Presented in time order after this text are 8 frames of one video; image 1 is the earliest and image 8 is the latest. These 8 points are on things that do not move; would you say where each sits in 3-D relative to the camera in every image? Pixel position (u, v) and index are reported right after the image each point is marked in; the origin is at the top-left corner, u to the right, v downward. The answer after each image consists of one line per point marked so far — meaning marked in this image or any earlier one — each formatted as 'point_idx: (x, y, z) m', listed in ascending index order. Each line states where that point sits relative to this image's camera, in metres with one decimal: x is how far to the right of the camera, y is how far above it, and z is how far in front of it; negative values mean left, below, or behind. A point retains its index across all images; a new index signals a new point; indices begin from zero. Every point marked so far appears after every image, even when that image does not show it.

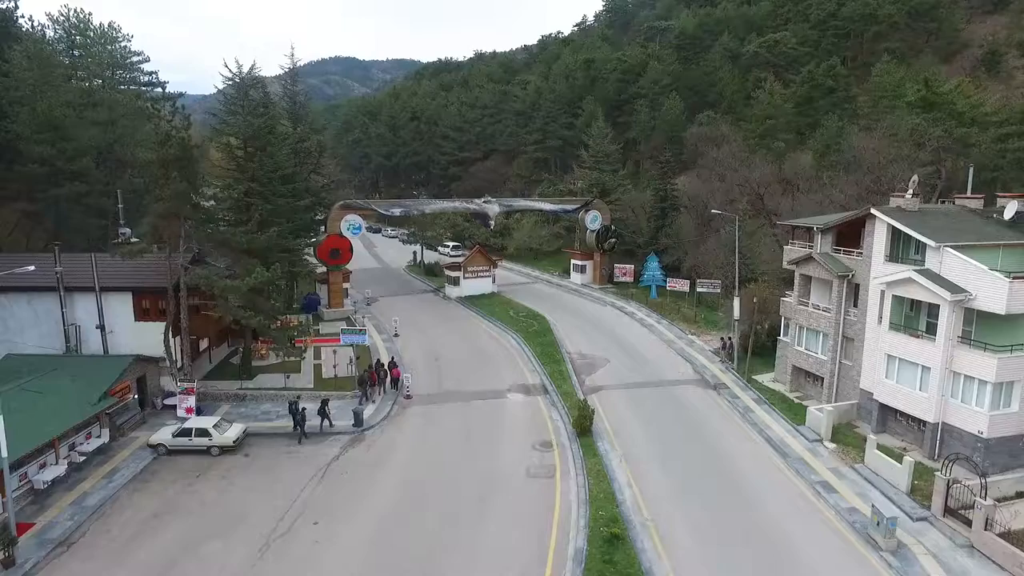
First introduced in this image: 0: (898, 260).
0: (+10.8, +0.8, +18.8) m
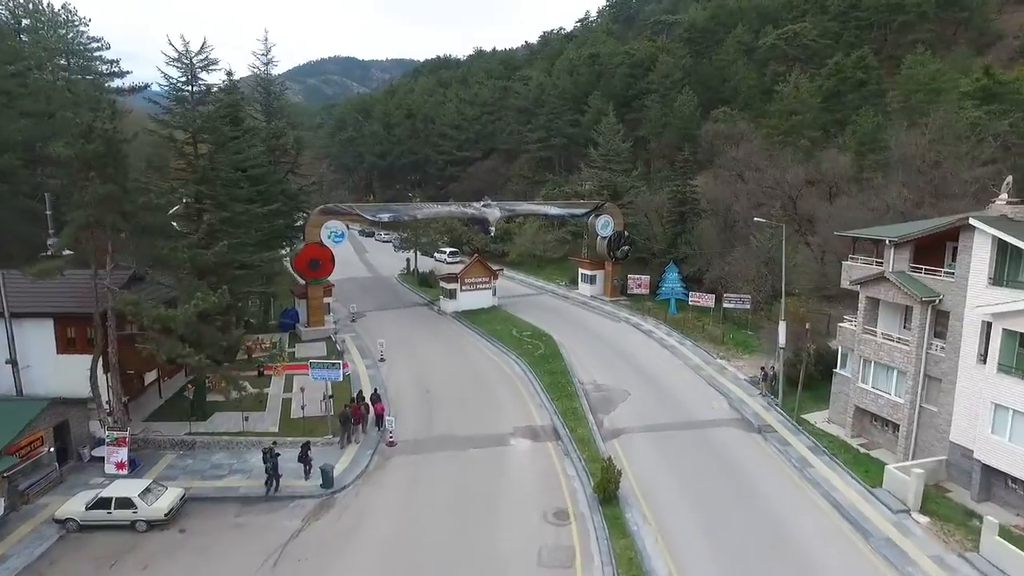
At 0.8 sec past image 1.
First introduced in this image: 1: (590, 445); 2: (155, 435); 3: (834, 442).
0: (+11.0, +0.1, +14.9) m
1: (+2.2, -4.5, +19.0) m
2: (-10.0, -4.1, +18.7) m
3: (+9.1, -4.4, +18.9) m
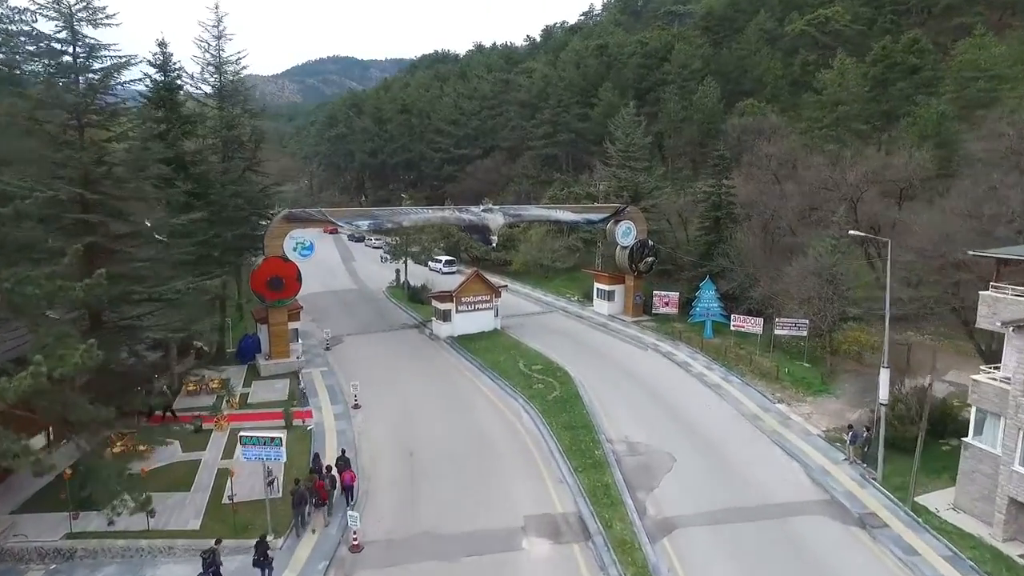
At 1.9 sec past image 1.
0: (+11.2, -0.7, +9.4) m
1: (+2.5, -5.3, +13.5) m
2: (-9.7, -5.0, +13.2) m
3: (+9.4, -5.2, +13.4) m
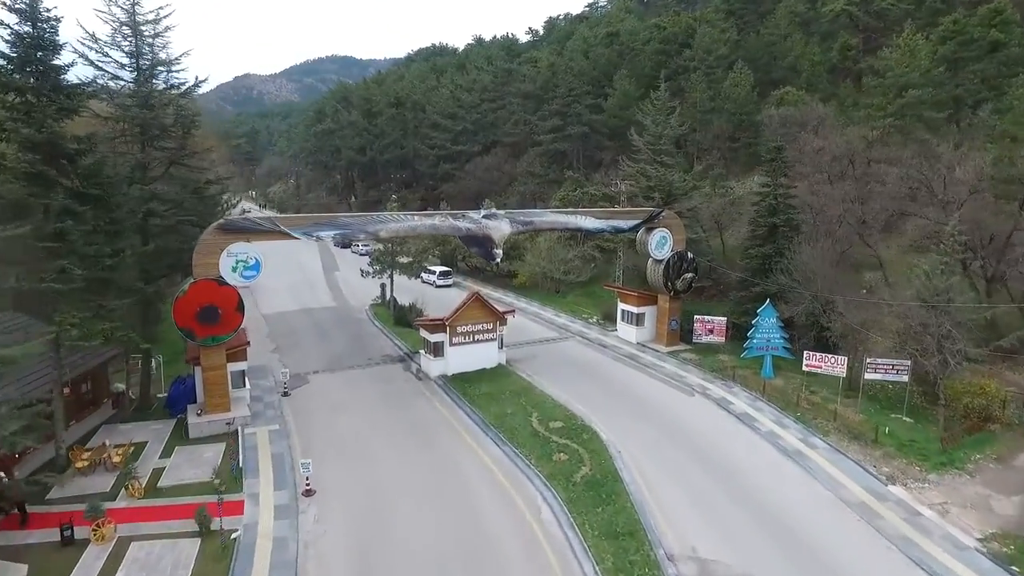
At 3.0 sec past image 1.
0: (+11.5, -1.6, +3.3) m
1: (+2.8, -6.2, +7.5) m
2: (-9.4, -5.9, +7.1) m
3: (+9.7, -6.1, +7.4) m
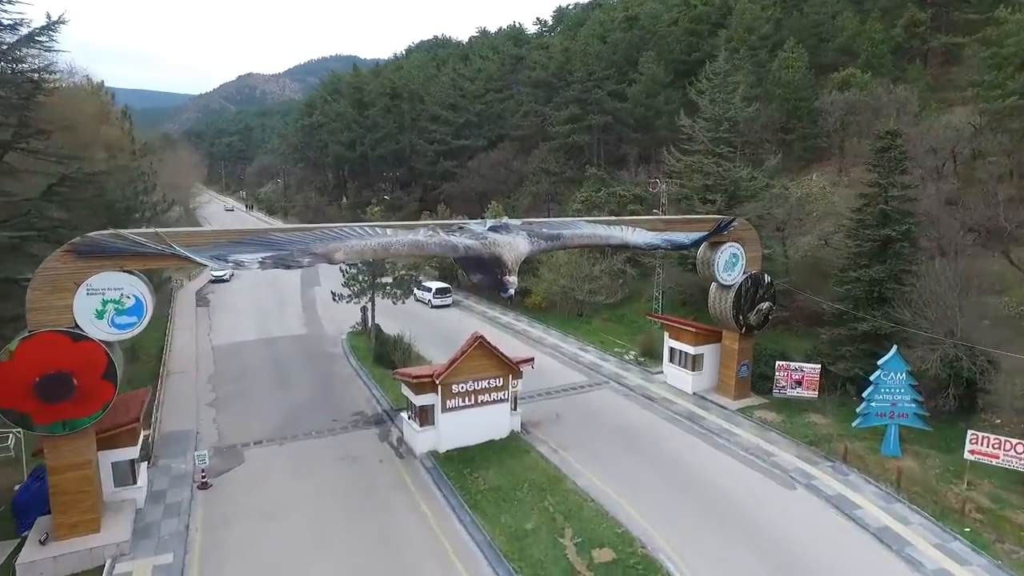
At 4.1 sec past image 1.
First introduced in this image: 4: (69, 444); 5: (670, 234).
0: (+11.8, -2.6, -3.5) m
1: (+3.1, -7.2, +0.6) m
2: (-9.1, -6.8, +0.4) m
3: (+10.0, -7.1, +0.5) m
4: (-7.9, -2.7, +11.9) m
5: (+4.2, +1.5, +18.0) m
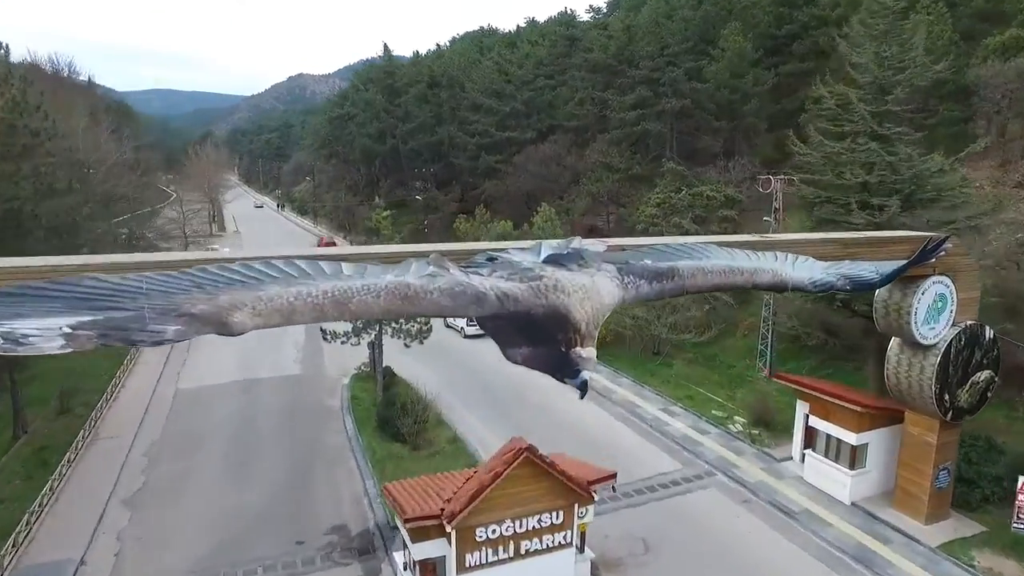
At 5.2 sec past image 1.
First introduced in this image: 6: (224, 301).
0: (+11.4, -3.8, -11.4) m
1: (+2.9, -8.2, -6.6) m
2: (-9.2, -7.7, -6.1) m
3: (+9.8, -8.2, -7.2) m
4: (-7.3, -3.6, +5.4) m
5: (+5.3, +0.5, +10.6) m
6: (-2.9, -0.1, +6.8) m
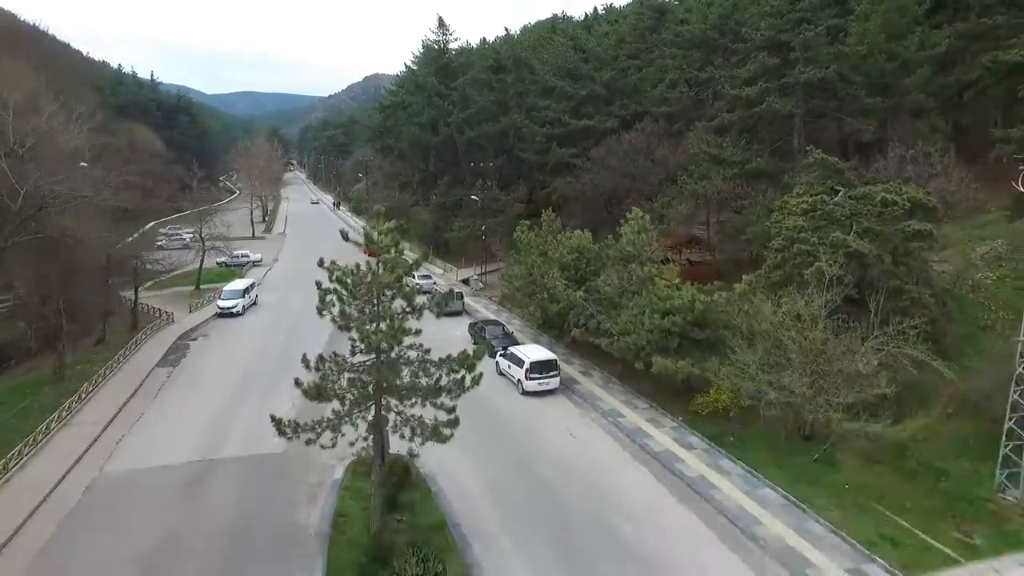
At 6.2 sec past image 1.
0: (+9.5, -5.1, -20.2) m
1: (+1.5, -9.4, -14.6) m
2: (-10.6, -8.6, -12.7) m
3: (+8.3, -9.6, -15.8) m
4: (-7.3, -4.6, -1.6) m
5: (+5.8, -0.7, +2.3) m
6: (-2.7, -1.2, -0.6) m
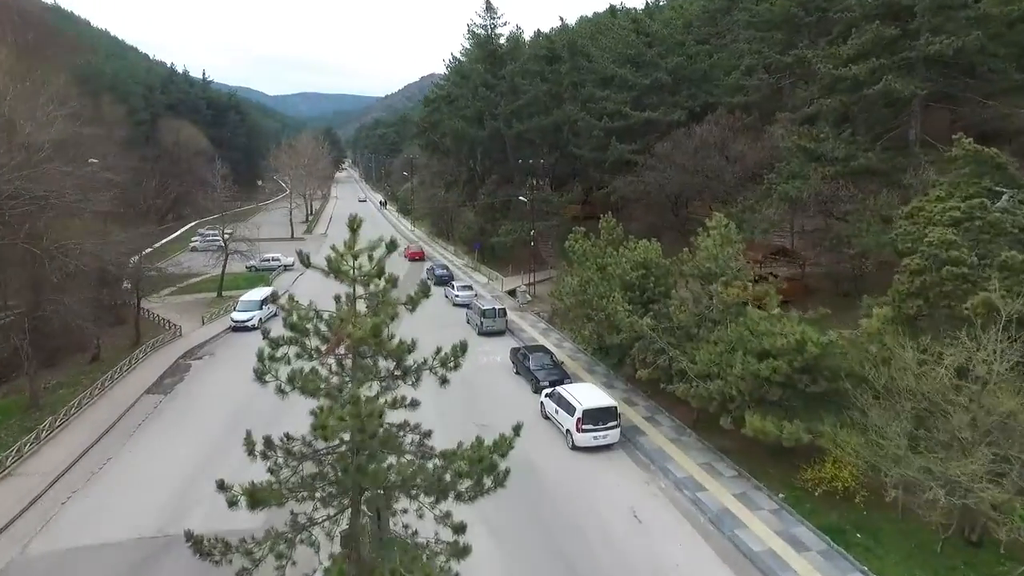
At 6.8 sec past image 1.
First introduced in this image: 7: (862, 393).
0: (+7.4, -5.9, -25.0) m
1: (-0.3, -10.1, -18.7) m
2: (-12.1, -9.1, -15.9) m
3: (+6.4, -10.3, -20.5) m
4: (-8.0, -5.1, -5.1) m
5: (+5.5, -1.5, -2.2) m
6: (-3.2, -1.8, -4.5) m
7: (+5.7, -1.6, +11.4) m
